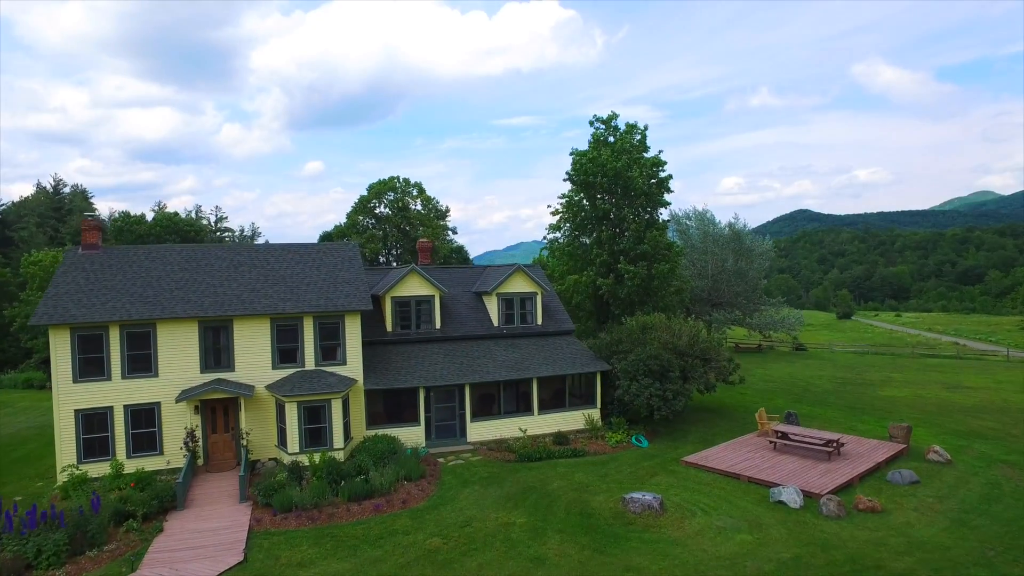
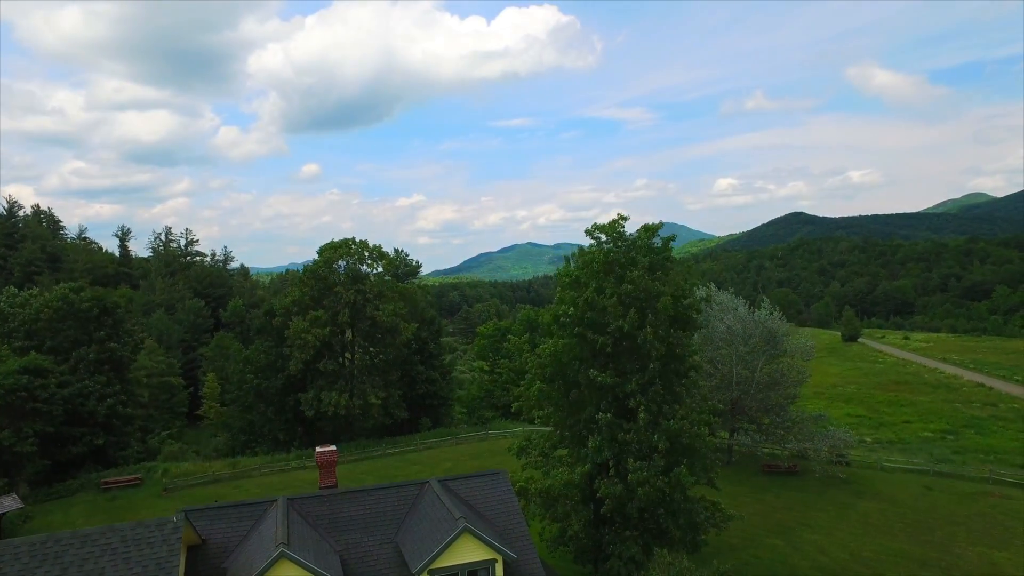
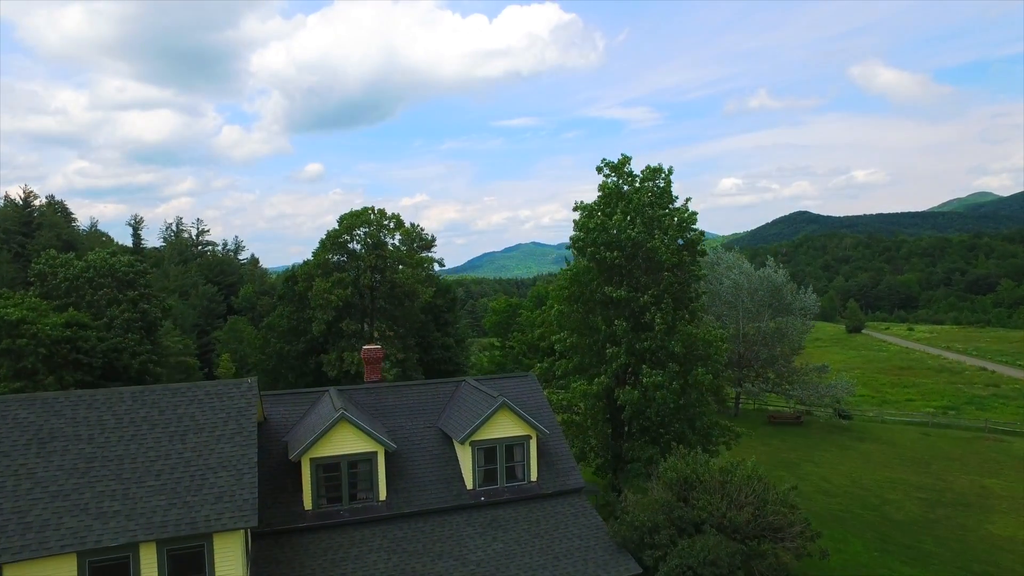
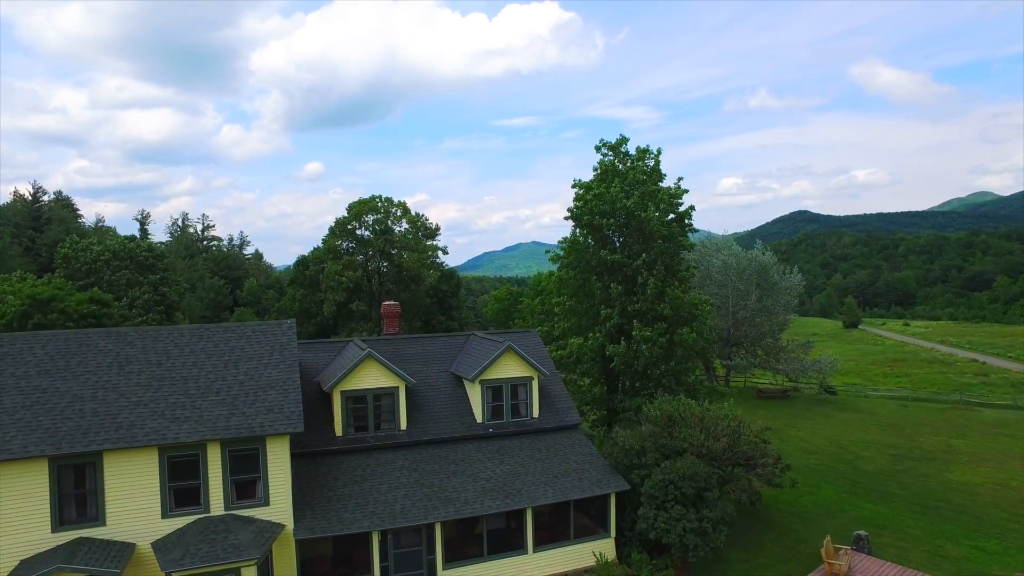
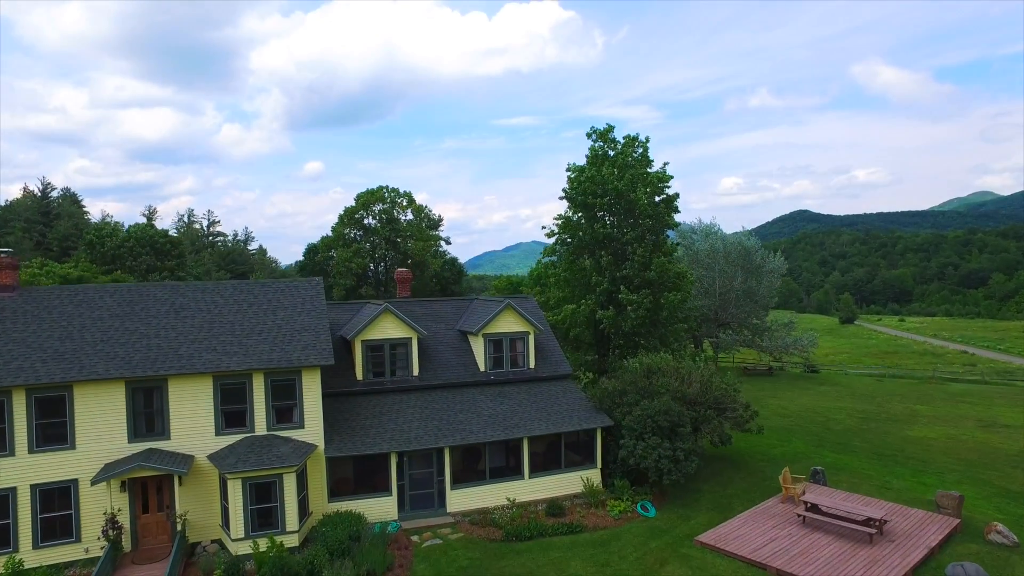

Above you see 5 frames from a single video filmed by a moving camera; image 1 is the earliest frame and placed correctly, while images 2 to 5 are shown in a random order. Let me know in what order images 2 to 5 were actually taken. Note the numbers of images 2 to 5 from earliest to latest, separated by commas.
5, 4, 3, 2
